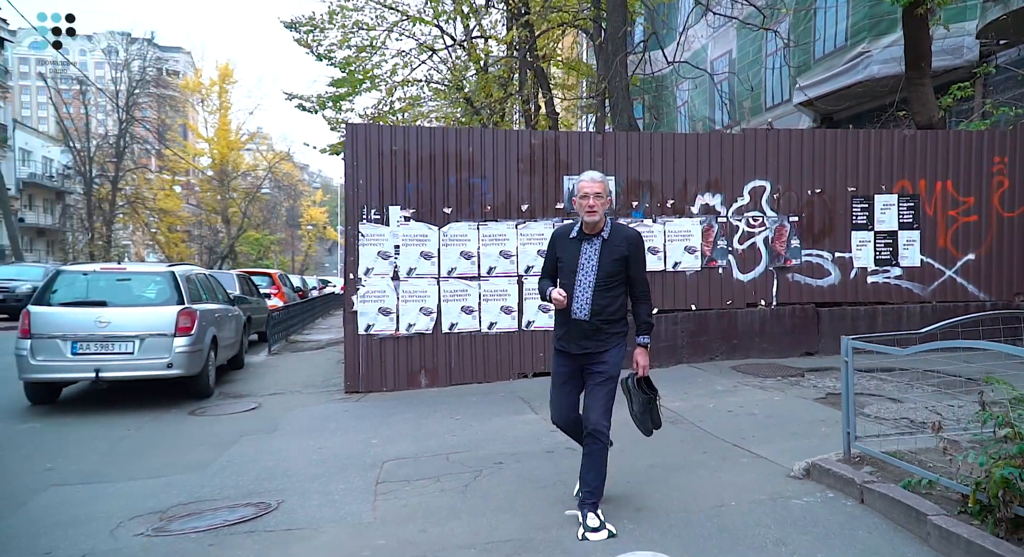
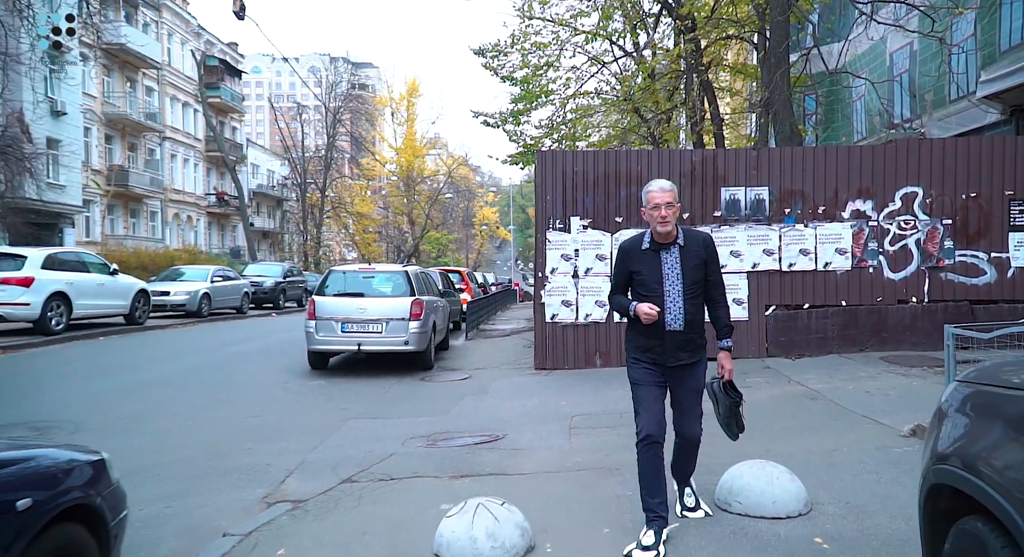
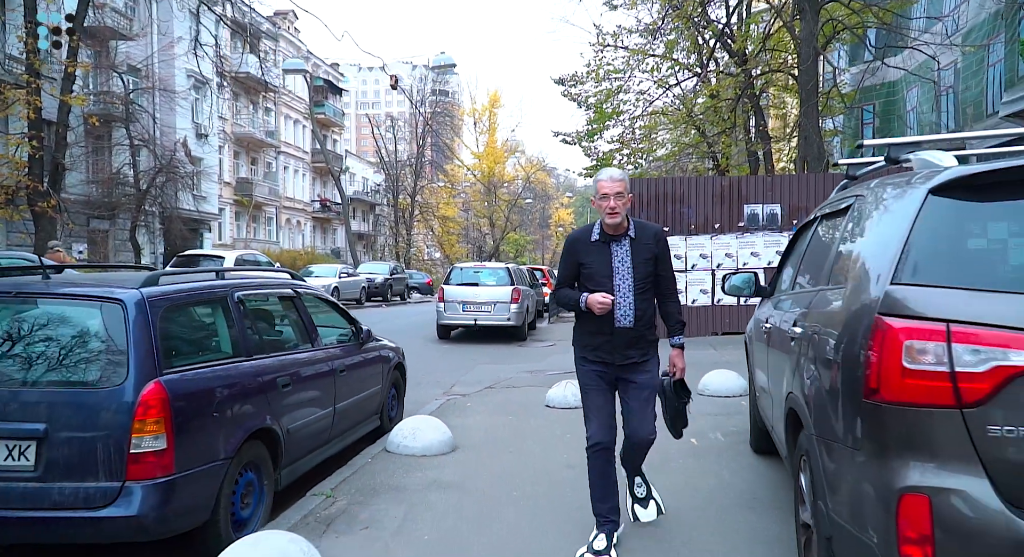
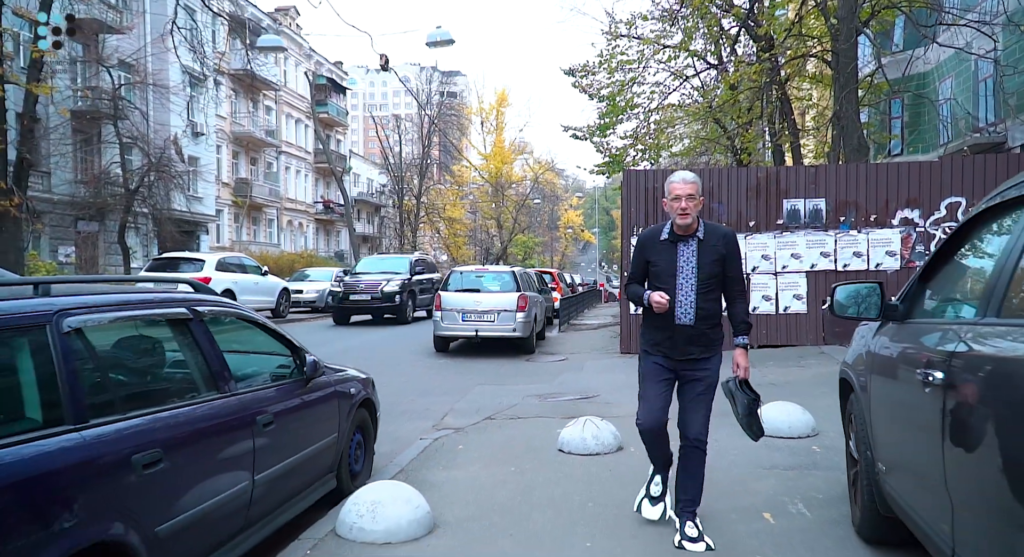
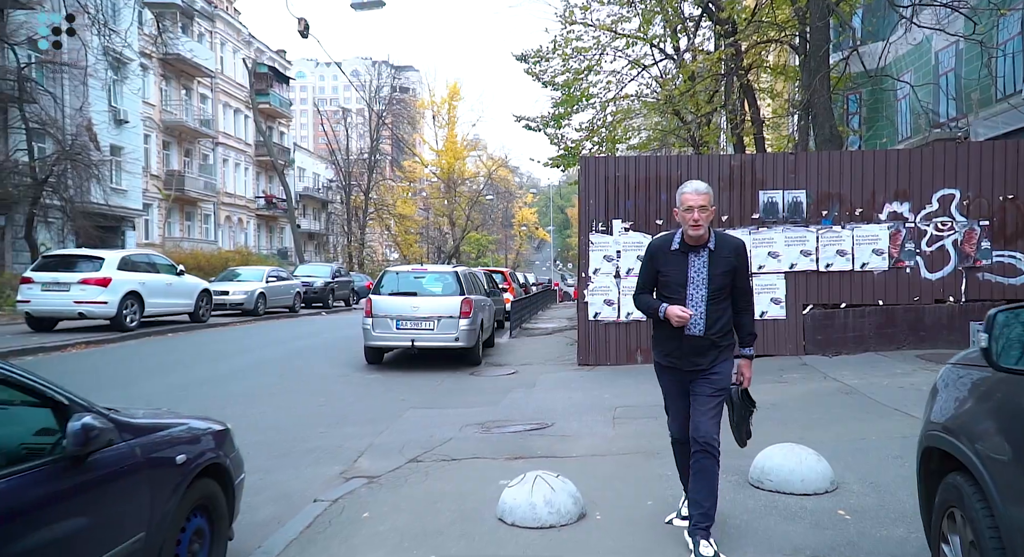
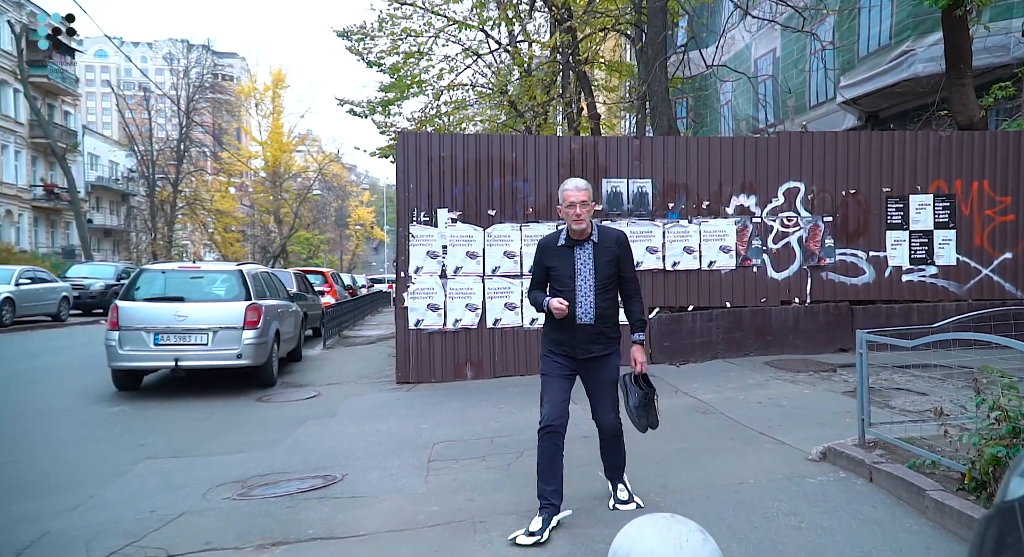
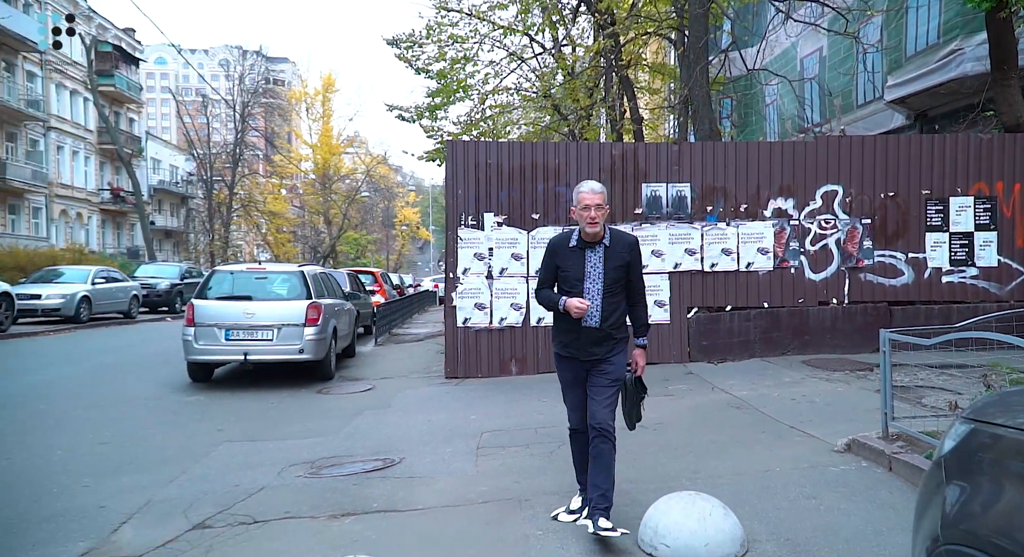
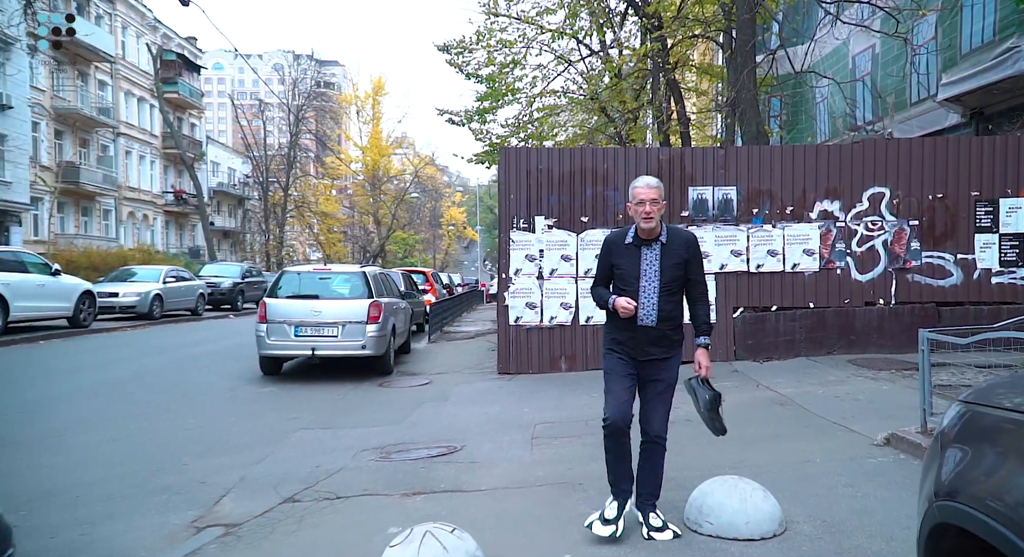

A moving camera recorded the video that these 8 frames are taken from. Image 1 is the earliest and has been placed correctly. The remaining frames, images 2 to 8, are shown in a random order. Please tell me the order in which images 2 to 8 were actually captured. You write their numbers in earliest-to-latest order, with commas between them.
6, 7, 8, 2, 5, 4, 3
